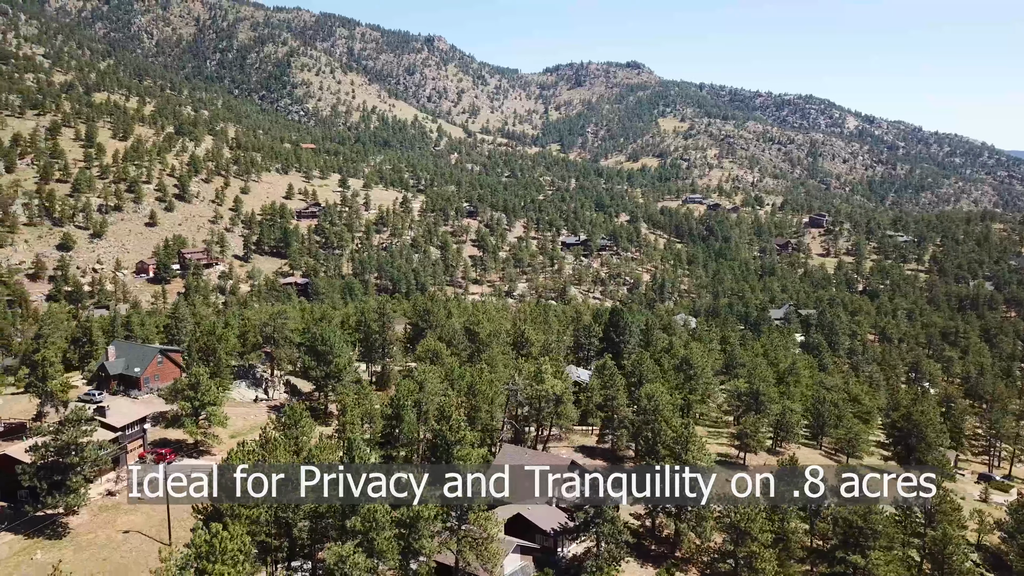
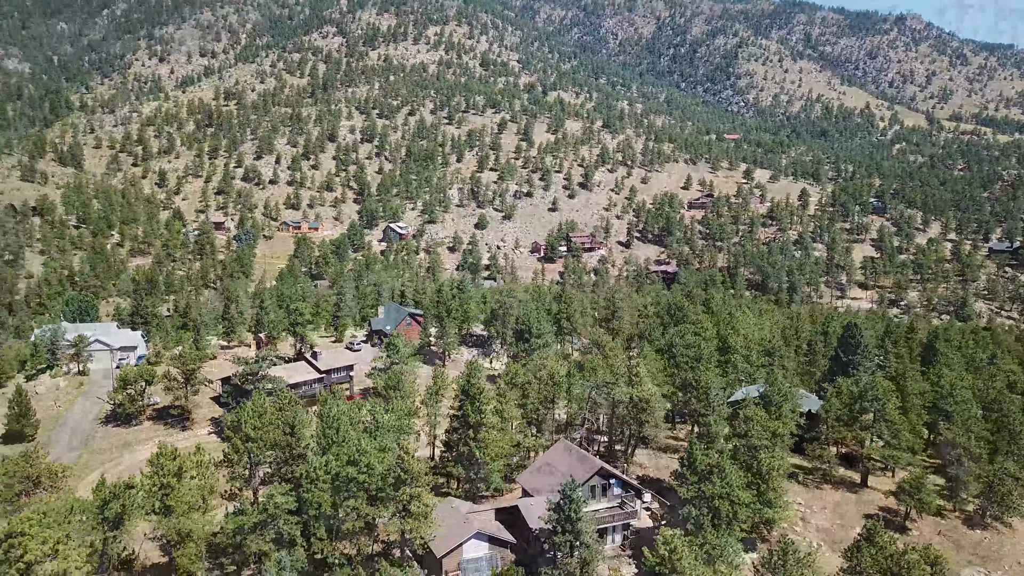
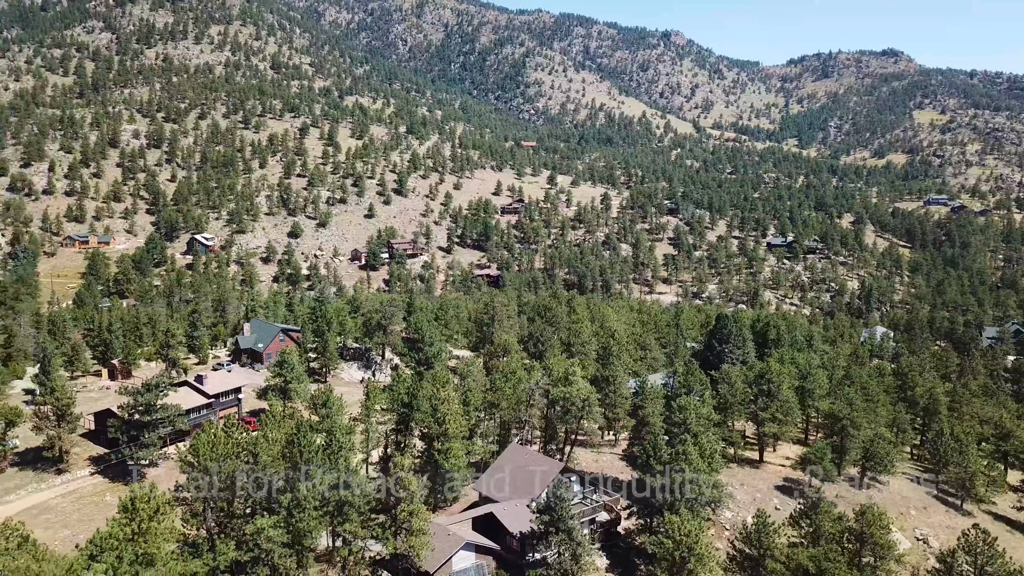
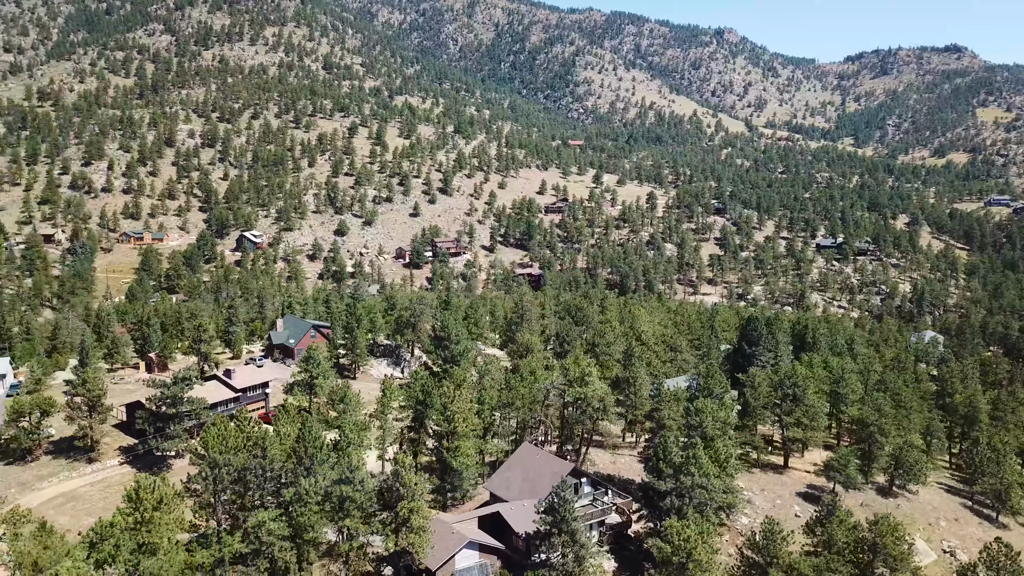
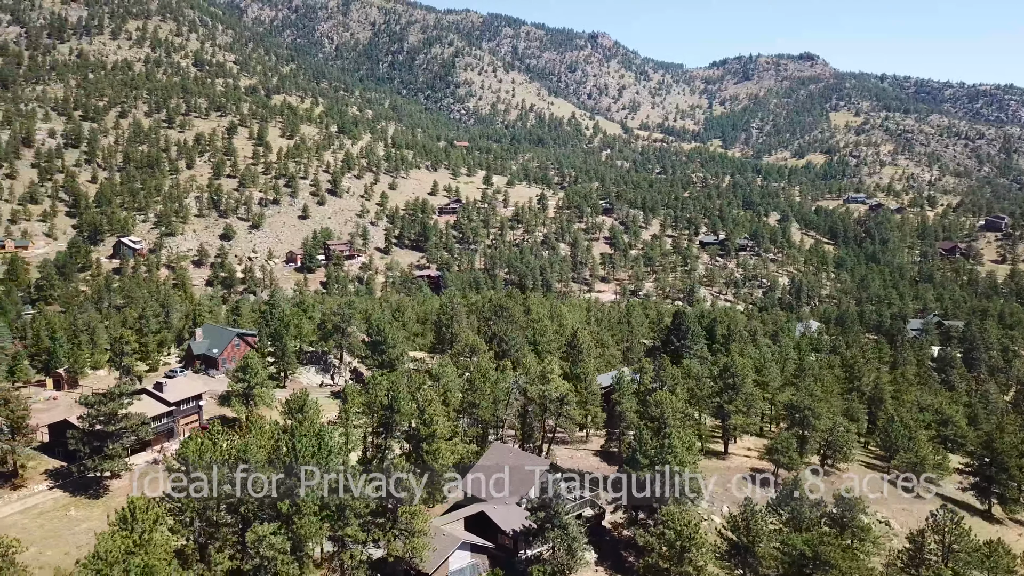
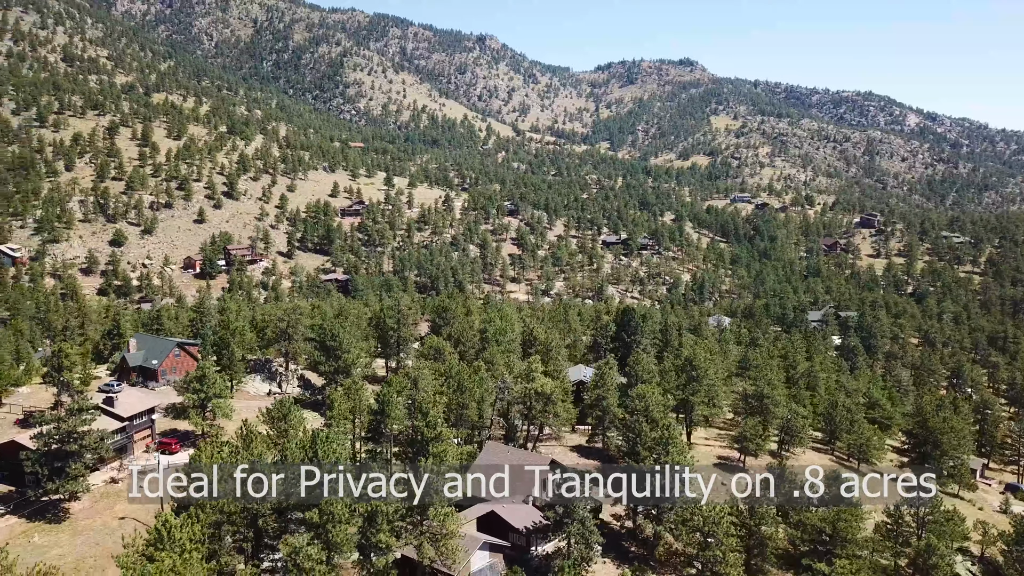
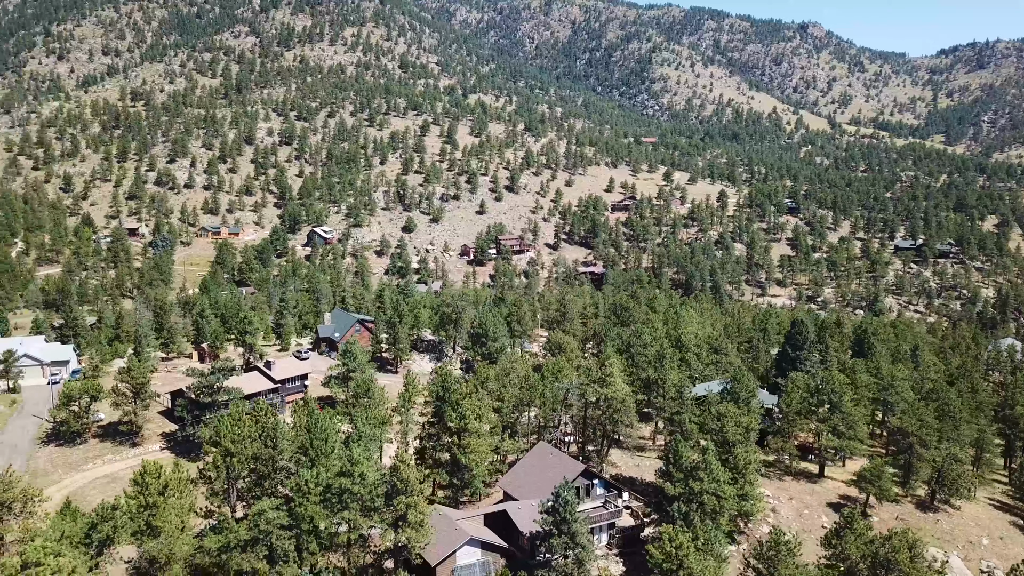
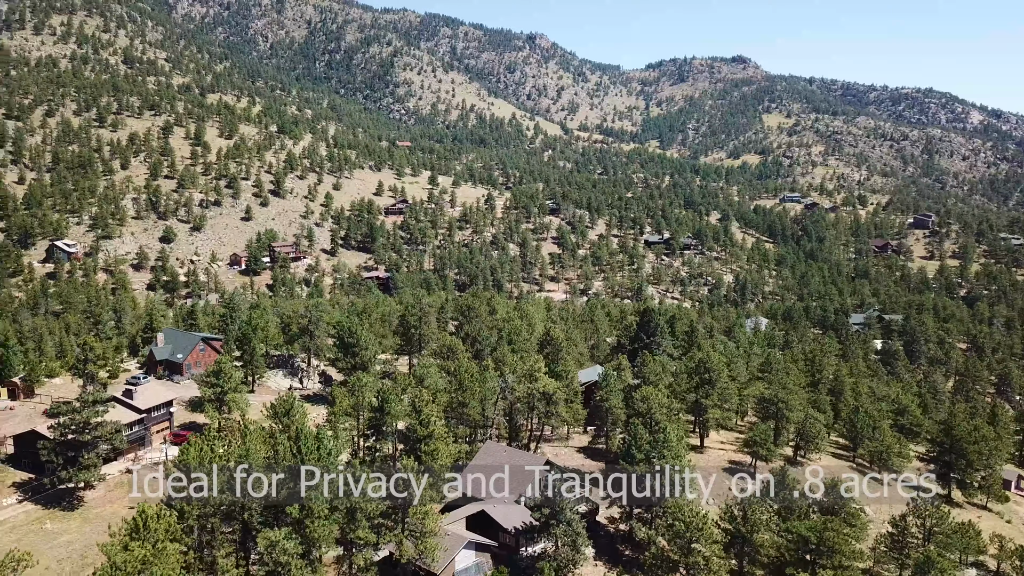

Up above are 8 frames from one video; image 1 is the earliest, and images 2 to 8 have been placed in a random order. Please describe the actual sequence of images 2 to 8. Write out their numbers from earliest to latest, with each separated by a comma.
6, 8, 5, 3, 4, 7, 2
